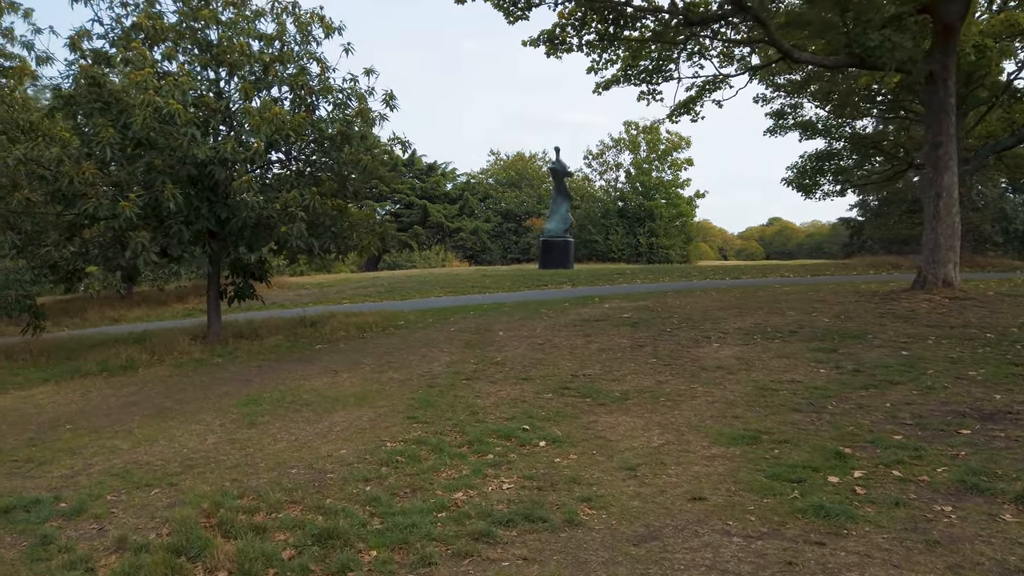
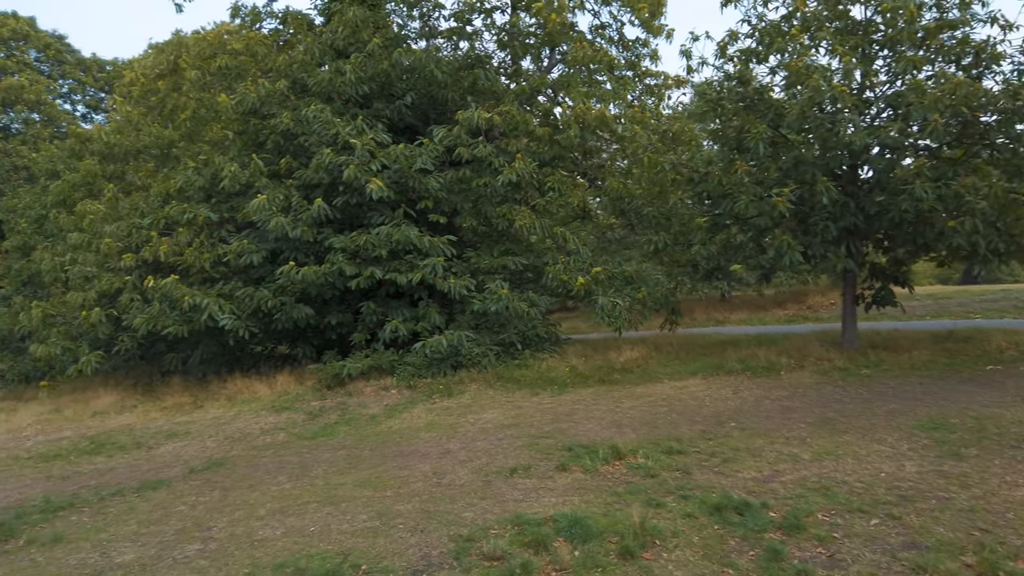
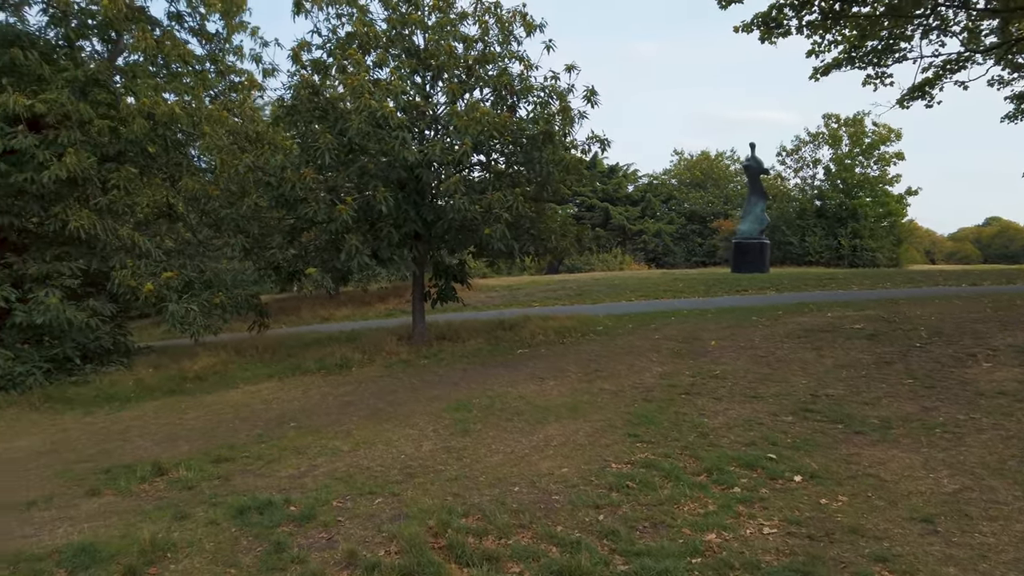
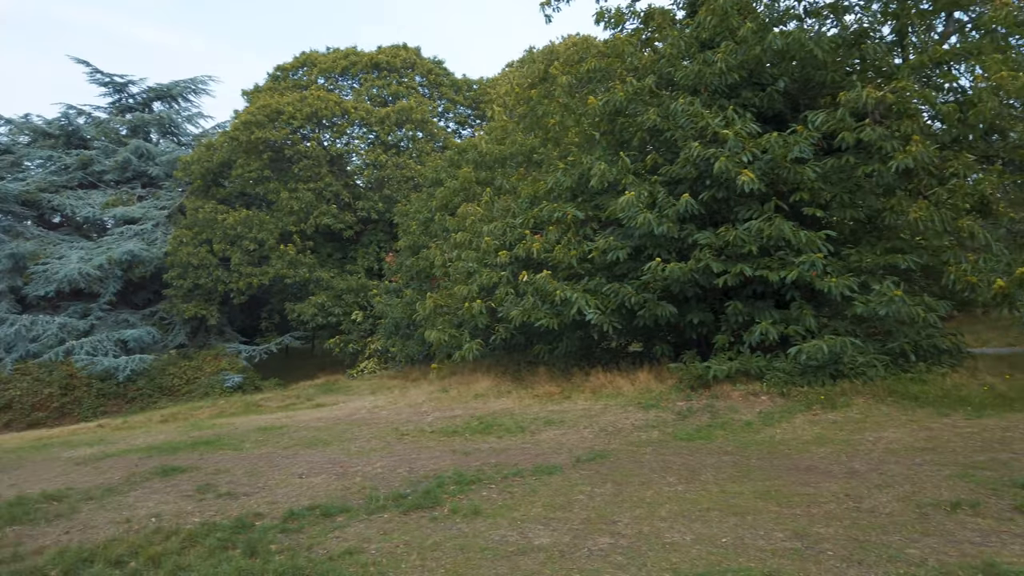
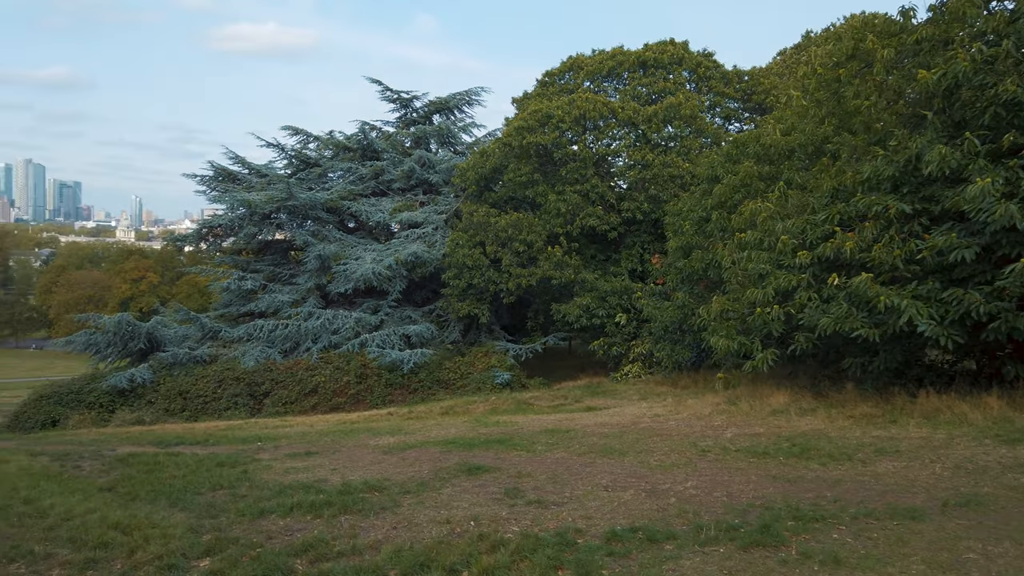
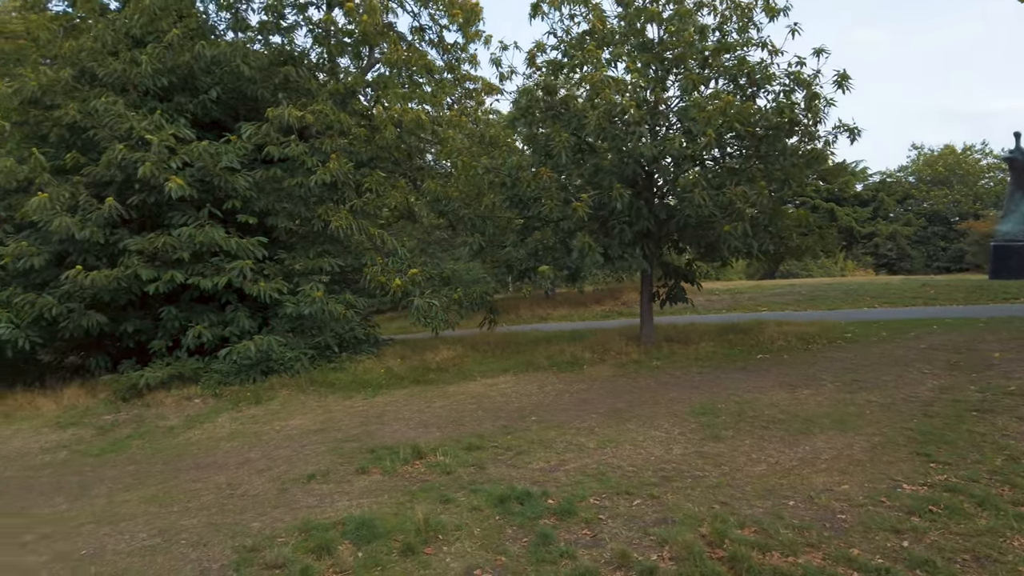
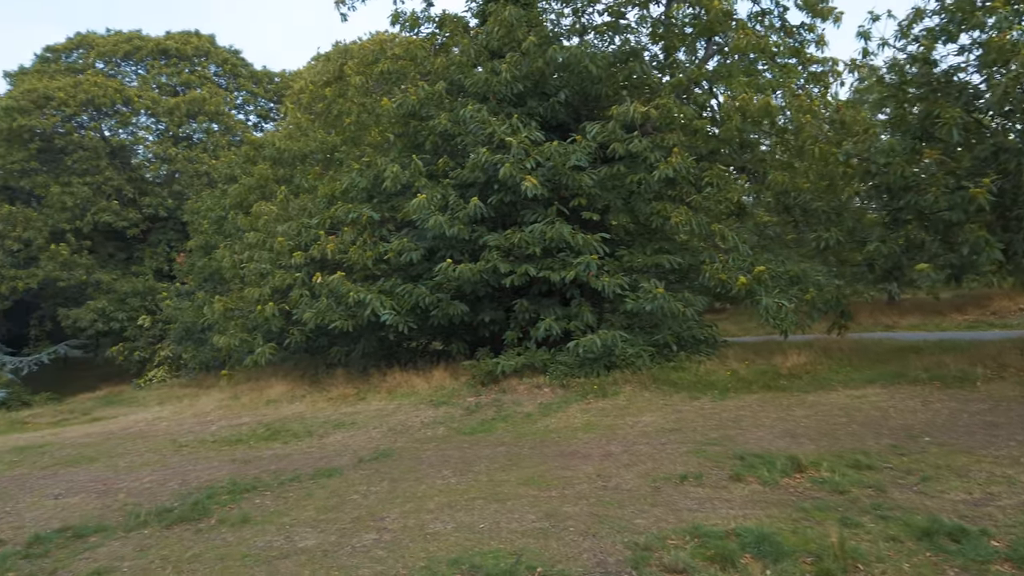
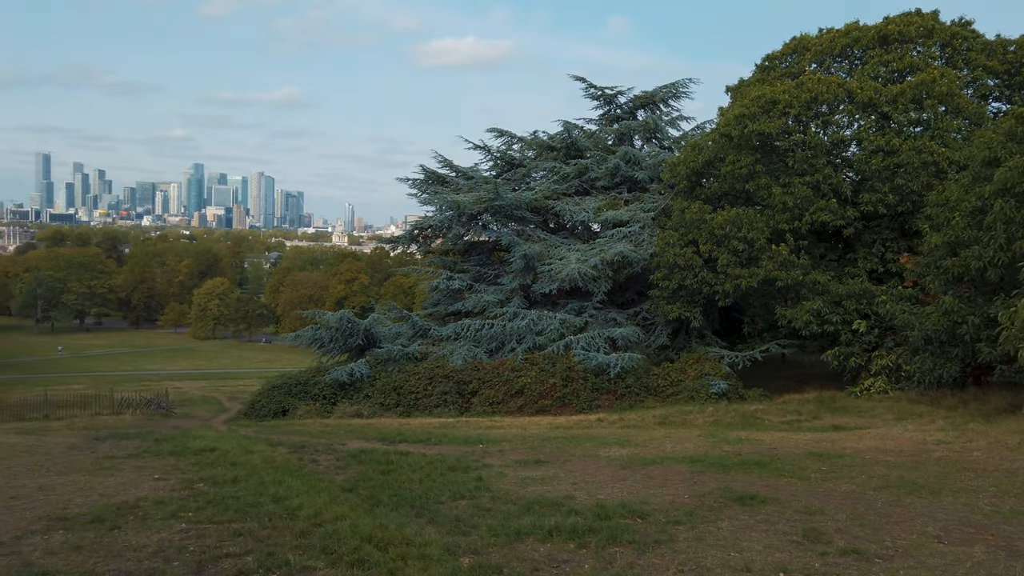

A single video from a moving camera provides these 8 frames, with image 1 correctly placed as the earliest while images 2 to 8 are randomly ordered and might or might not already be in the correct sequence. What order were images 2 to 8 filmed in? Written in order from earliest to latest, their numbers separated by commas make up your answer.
3, 6, 2, 7, 4, 5, 8
